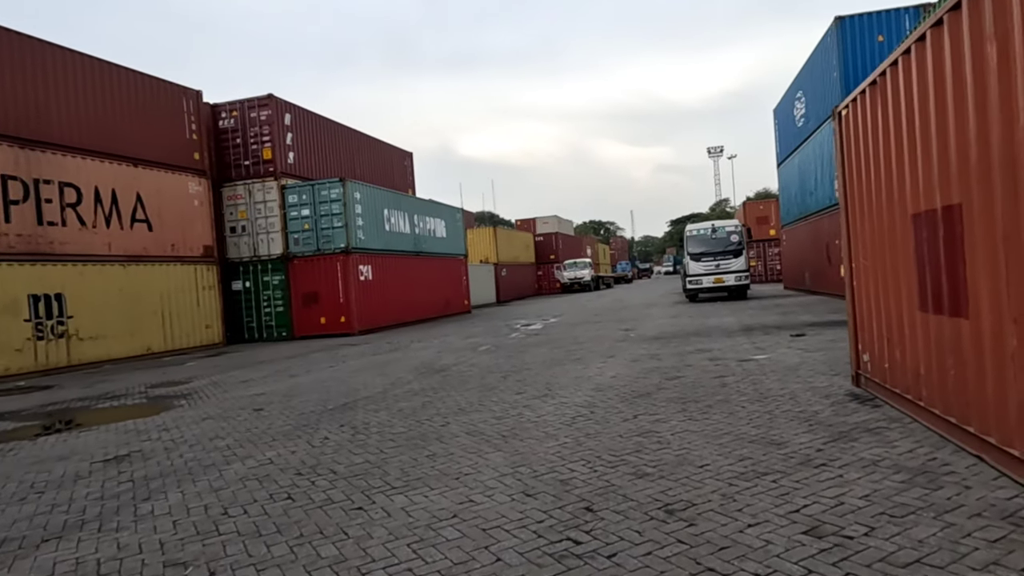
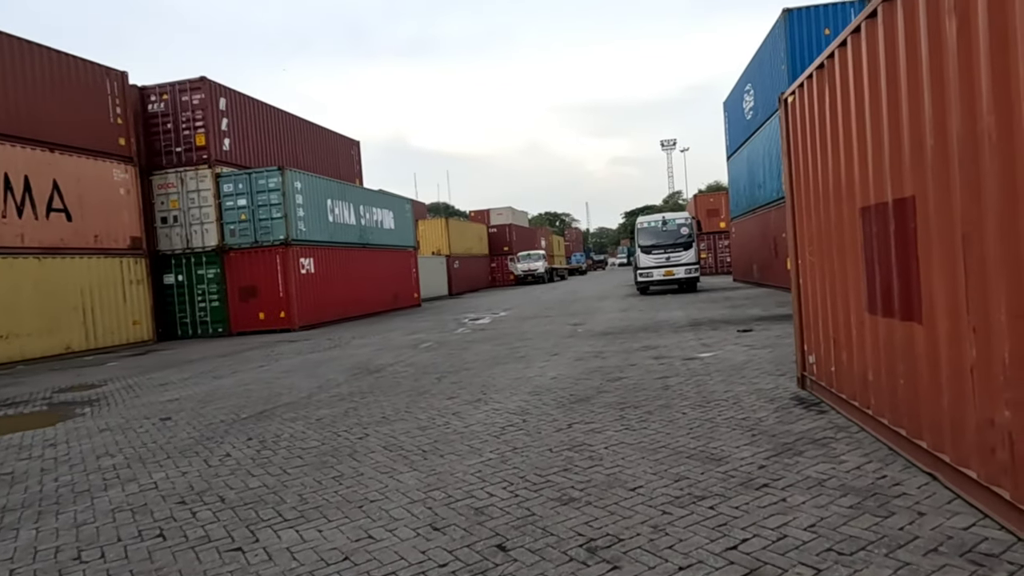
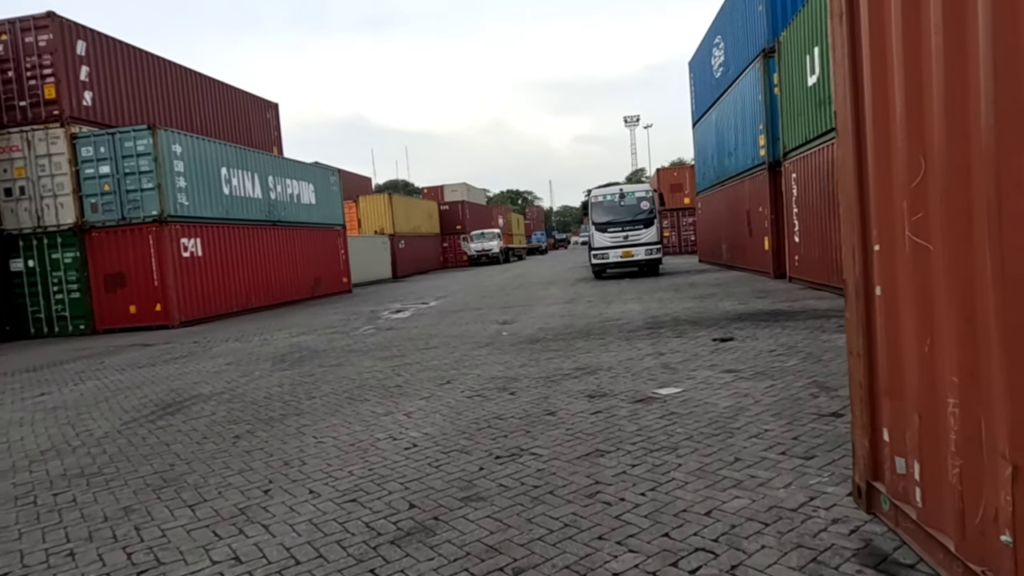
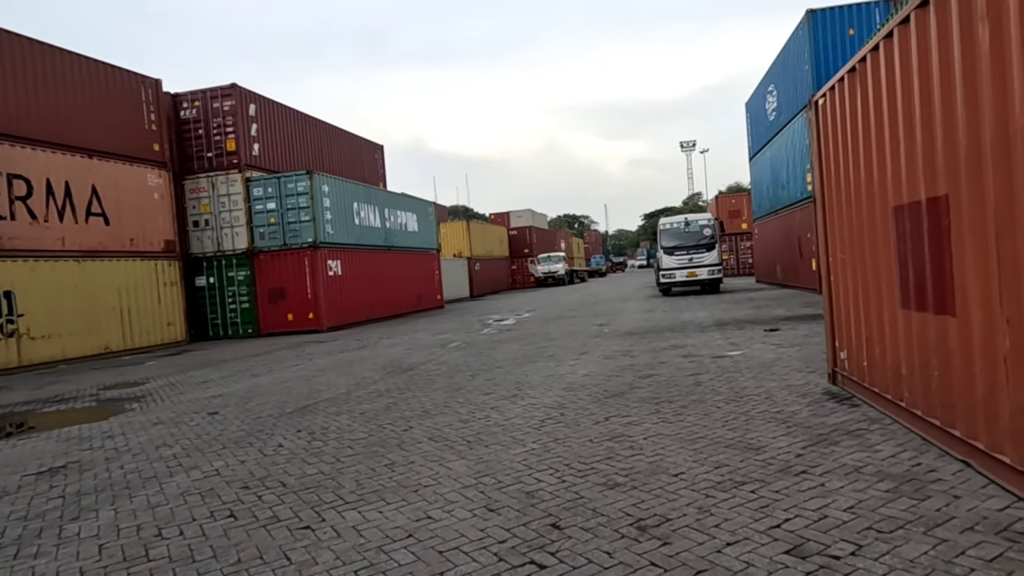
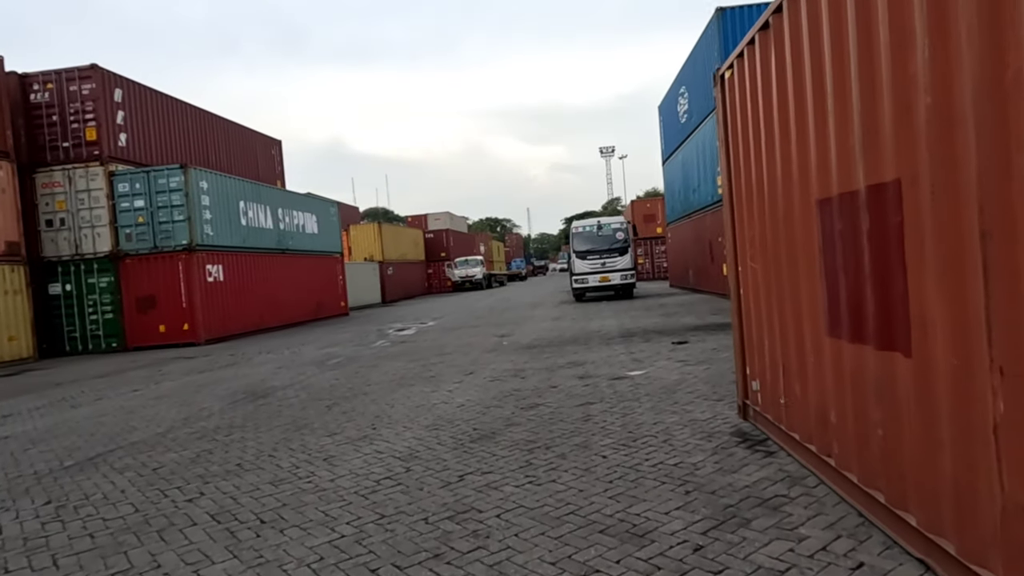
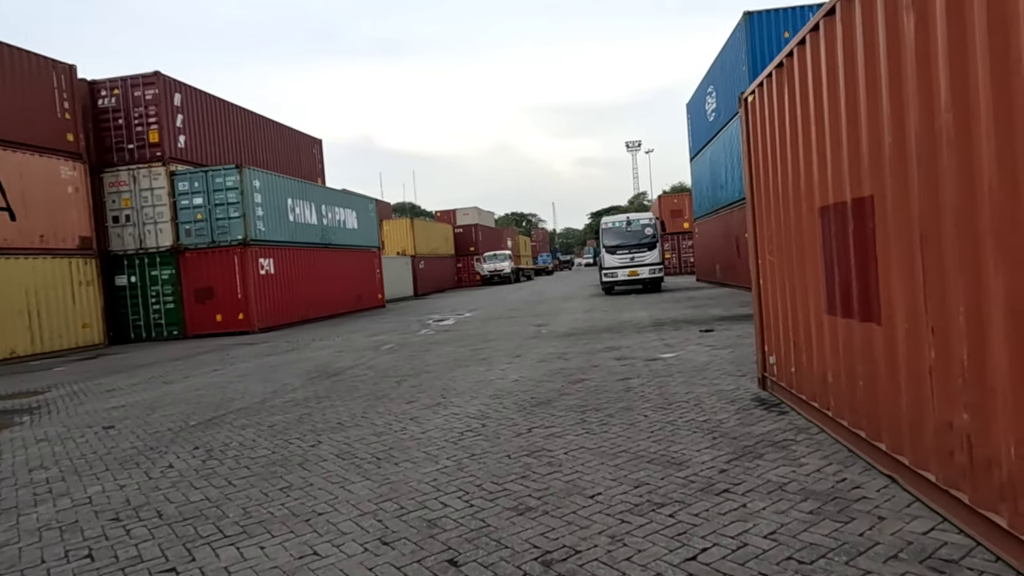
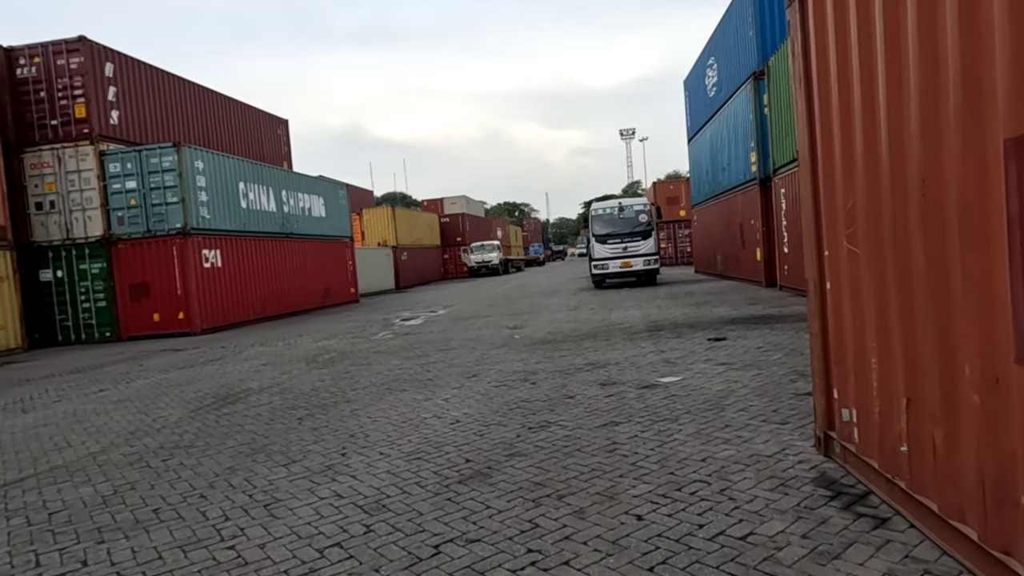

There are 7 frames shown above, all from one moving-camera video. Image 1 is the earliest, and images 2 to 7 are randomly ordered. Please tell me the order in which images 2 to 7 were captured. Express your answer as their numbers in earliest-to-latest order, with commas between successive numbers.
4, 2, 6, 5, 7, 3
